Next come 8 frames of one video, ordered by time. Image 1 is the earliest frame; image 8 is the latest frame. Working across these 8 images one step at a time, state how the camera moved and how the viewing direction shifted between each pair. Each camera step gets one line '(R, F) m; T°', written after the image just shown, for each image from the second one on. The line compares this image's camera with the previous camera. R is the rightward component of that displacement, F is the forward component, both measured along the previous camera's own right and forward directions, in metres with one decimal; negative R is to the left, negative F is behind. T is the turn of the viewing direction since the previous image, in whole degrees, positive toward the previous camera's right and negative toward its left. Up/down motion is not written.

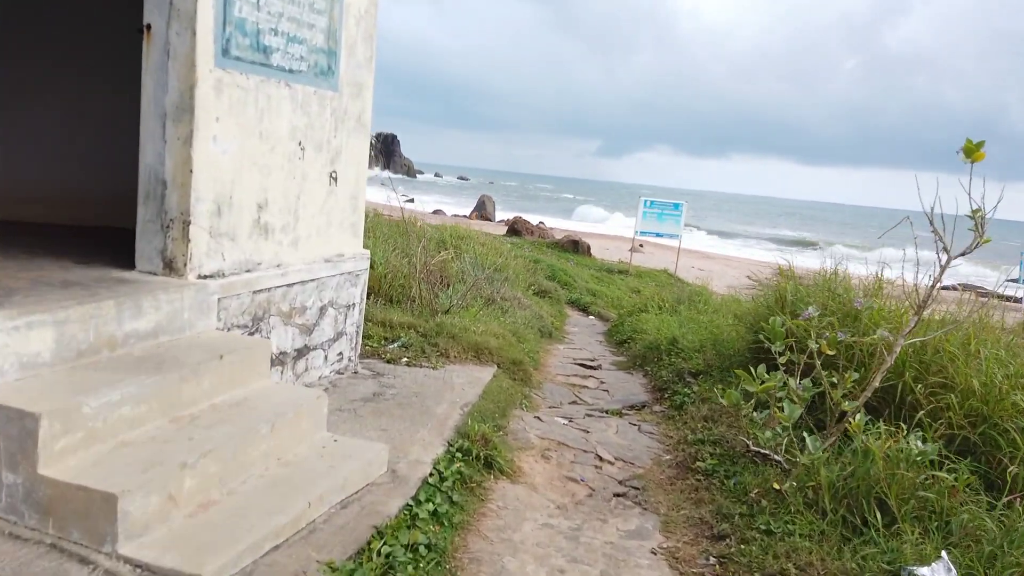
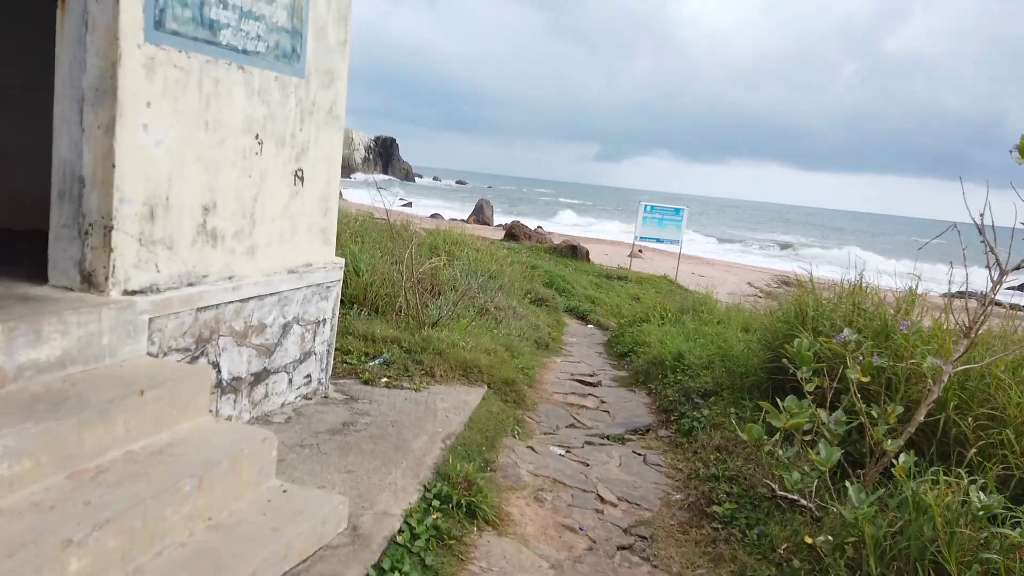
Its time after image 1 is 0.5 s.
(0.0, +0.5) m; 0°
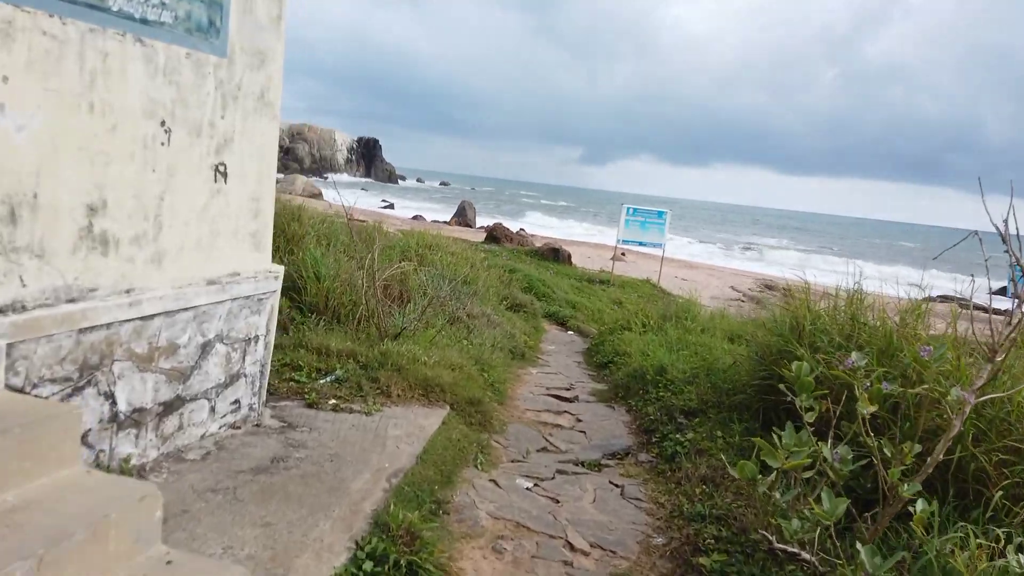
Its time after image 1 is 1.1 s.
(+0.1, +0.5) m; +1°
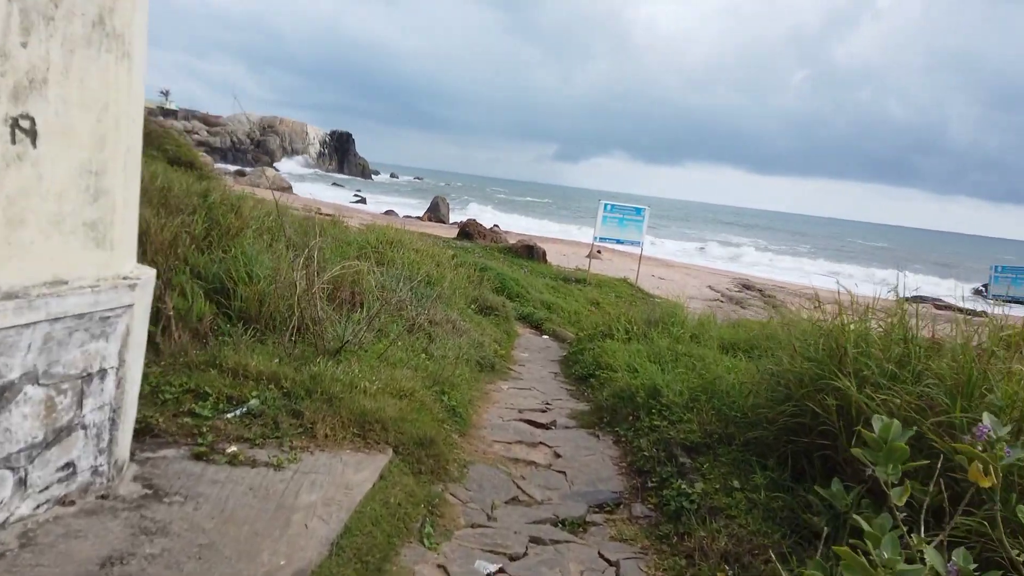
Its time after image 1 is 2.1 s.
(+0.1, +1.0) m; +2°
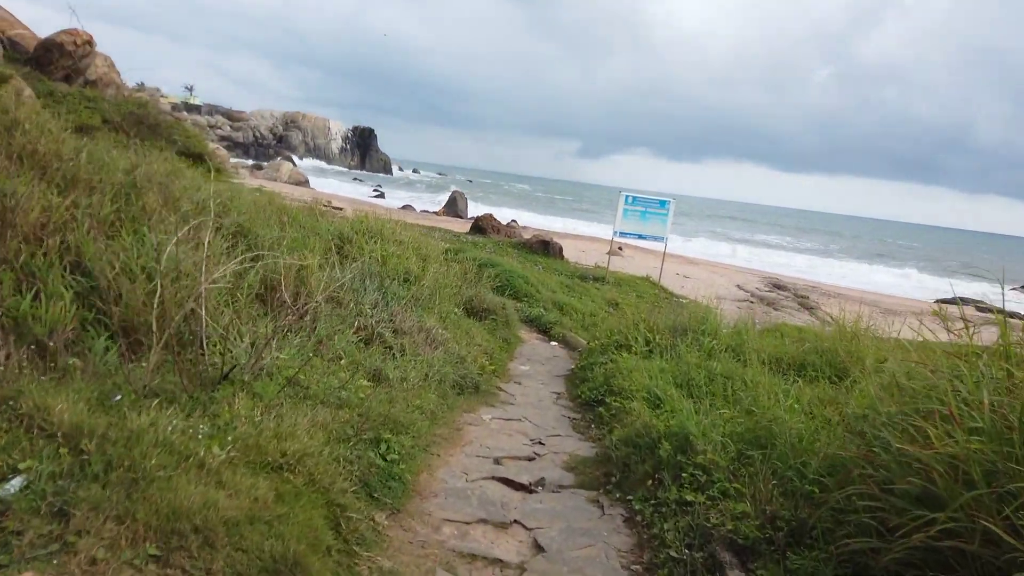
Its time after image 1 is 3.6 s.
(+0.3, +1.6) m; -2°
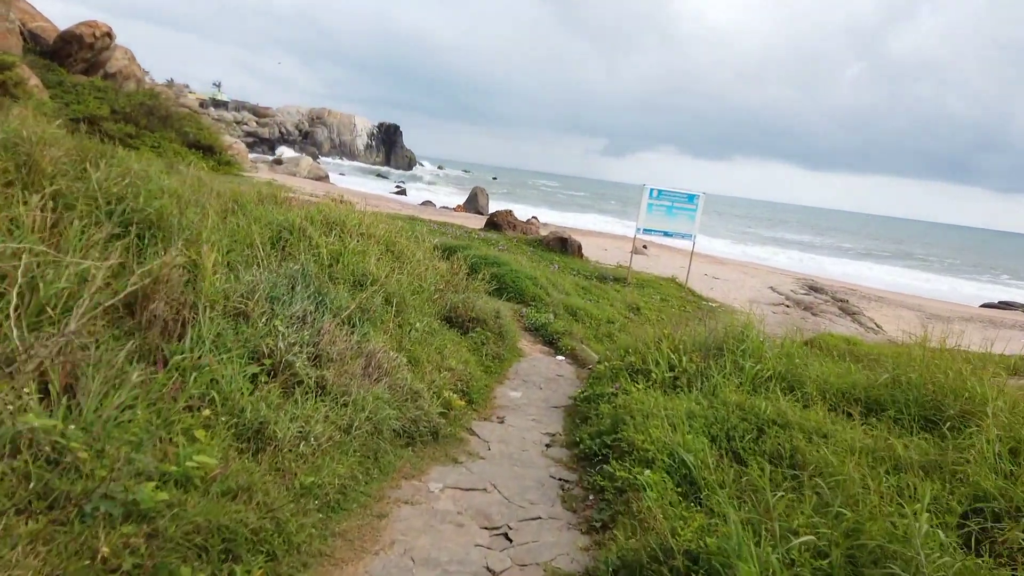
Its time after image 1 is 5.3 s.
(+0.3, +1.6) m; -2°
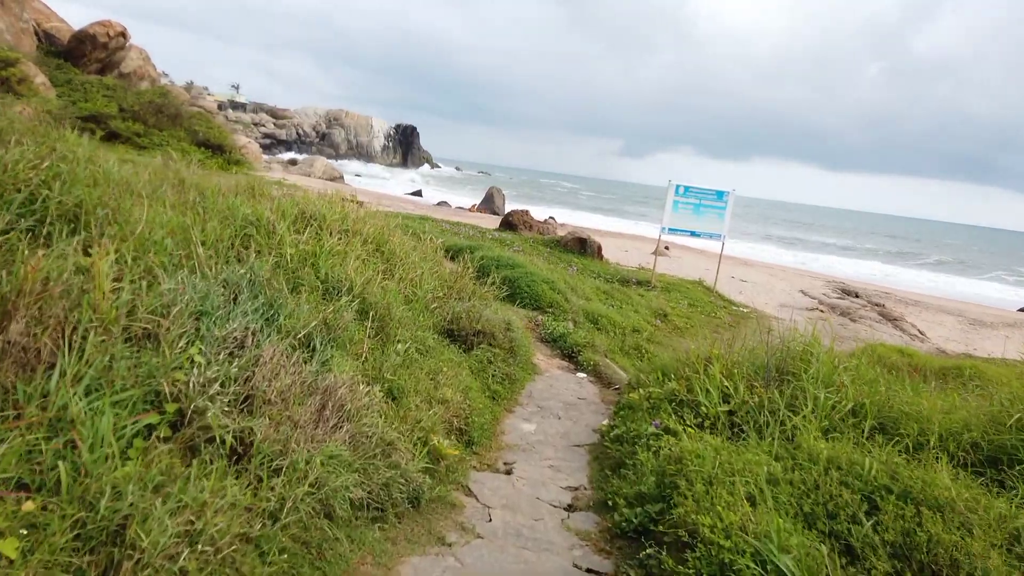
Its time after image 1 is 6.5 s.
(0.0, +1.2) m; -1°
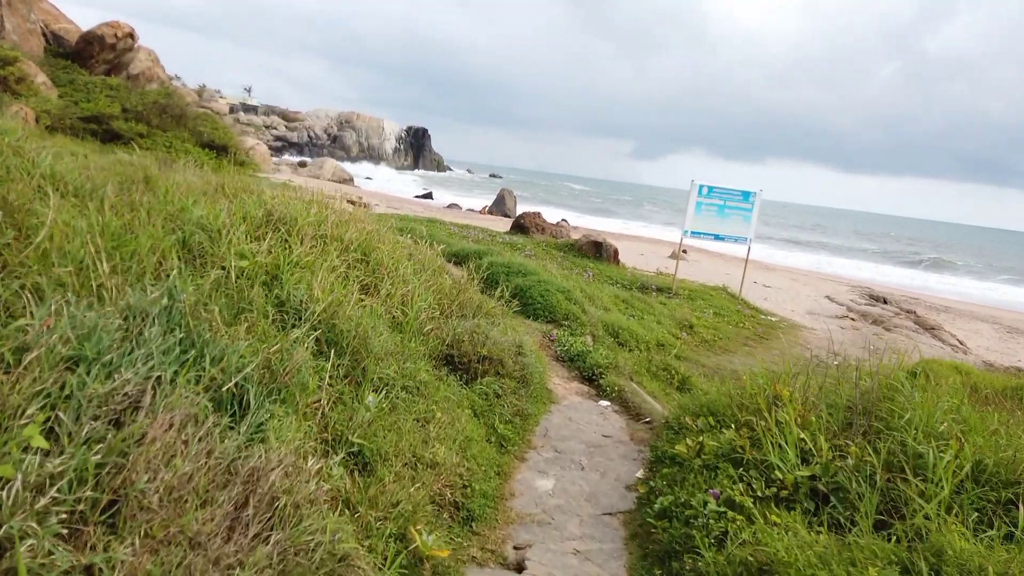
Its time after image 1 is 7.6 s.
(0.0, +1.1) m; -1°
